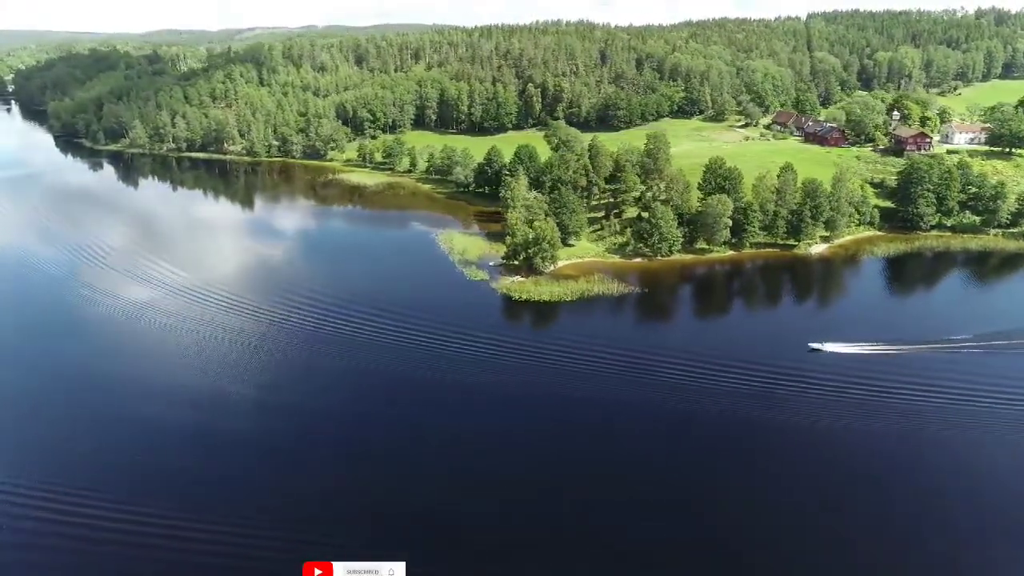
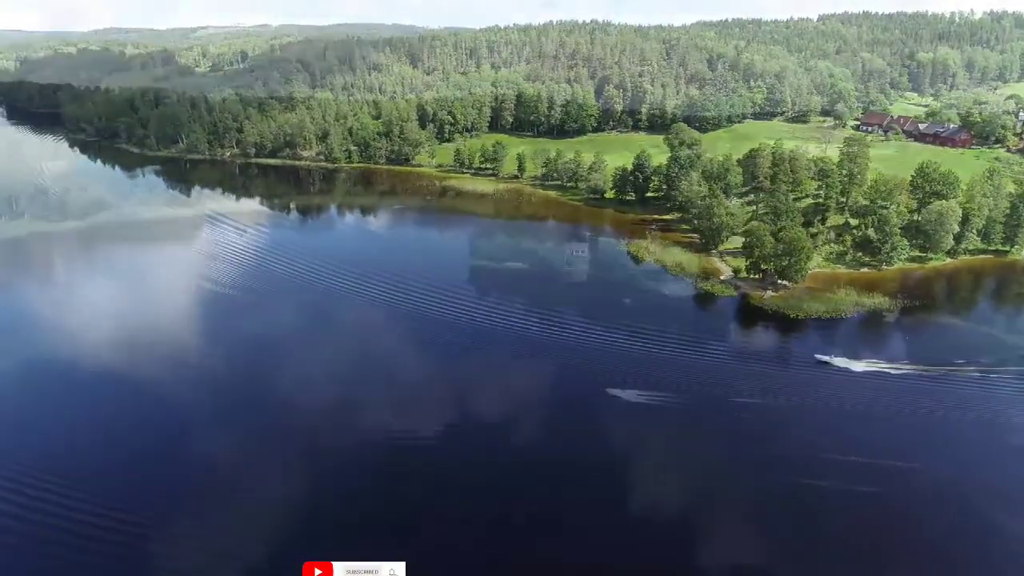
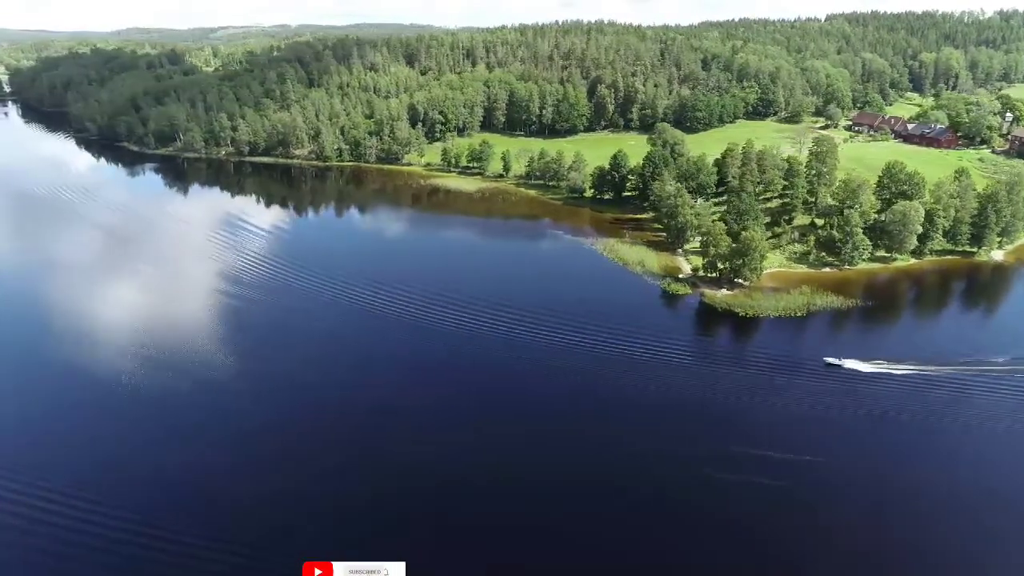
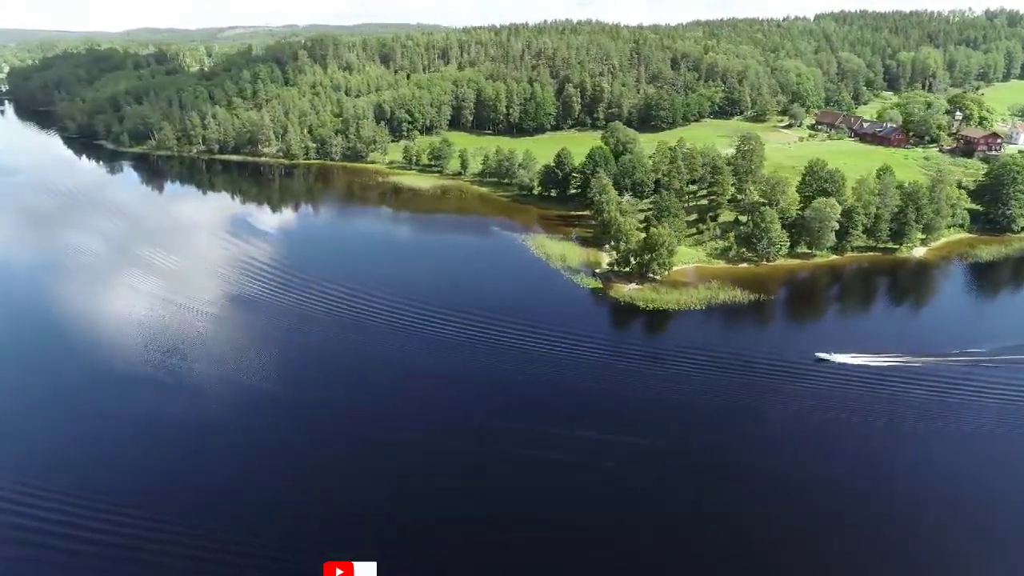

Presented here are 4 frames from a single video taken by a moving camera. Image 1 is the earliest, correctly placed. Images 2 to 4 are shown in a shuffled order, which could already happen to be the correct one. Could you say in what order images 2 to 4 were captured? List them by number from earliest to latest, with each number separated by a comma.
4, 3, 2
